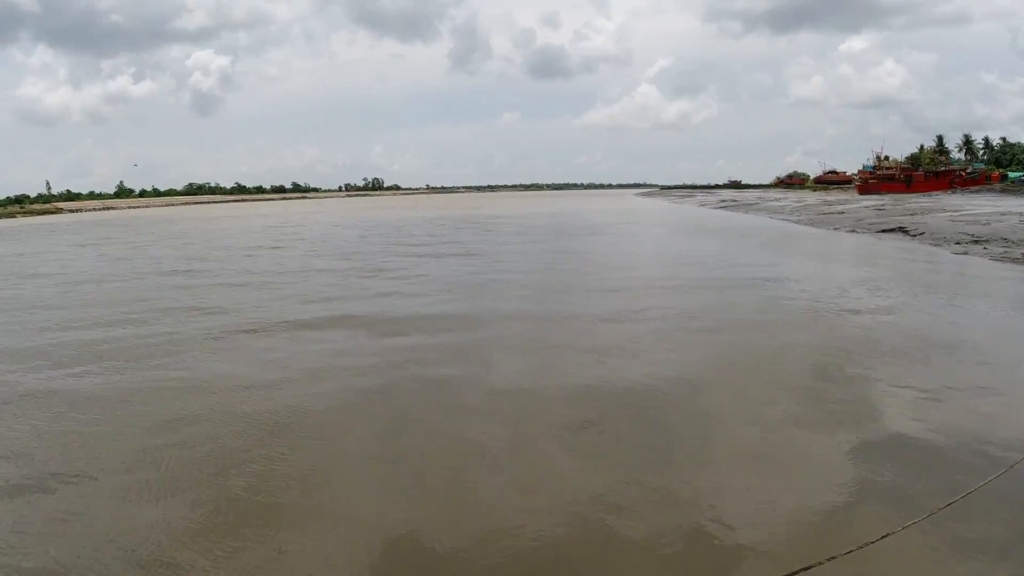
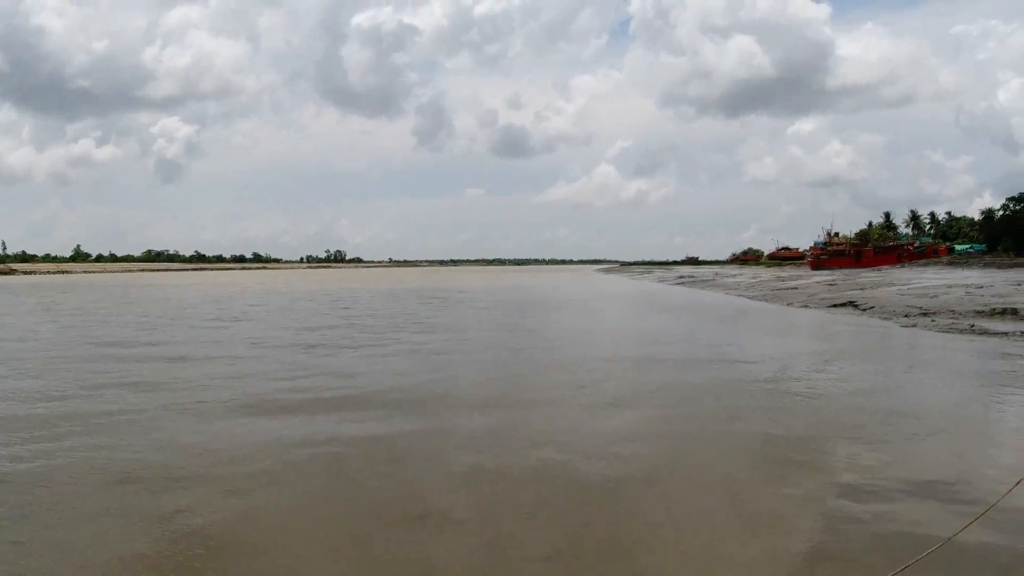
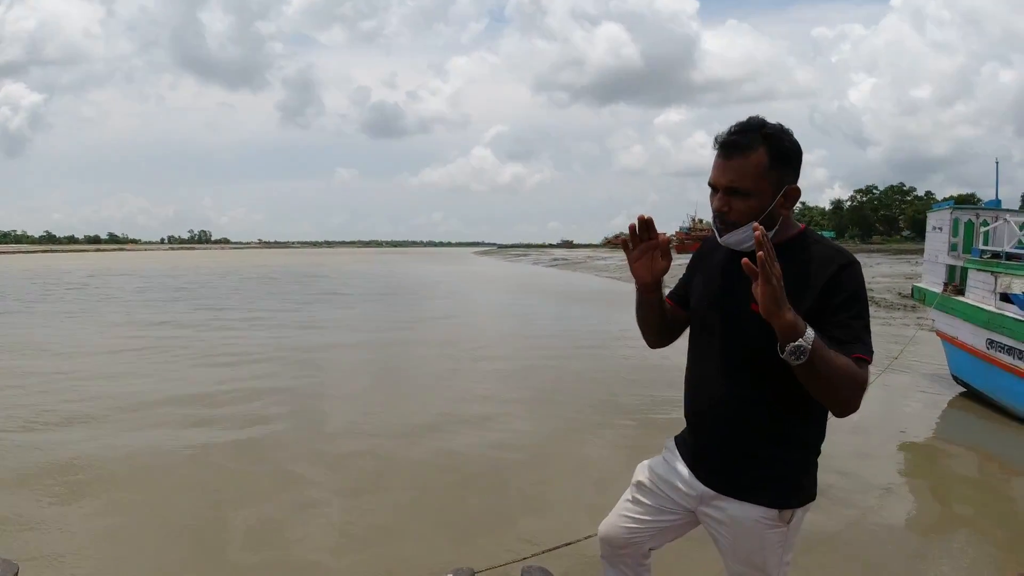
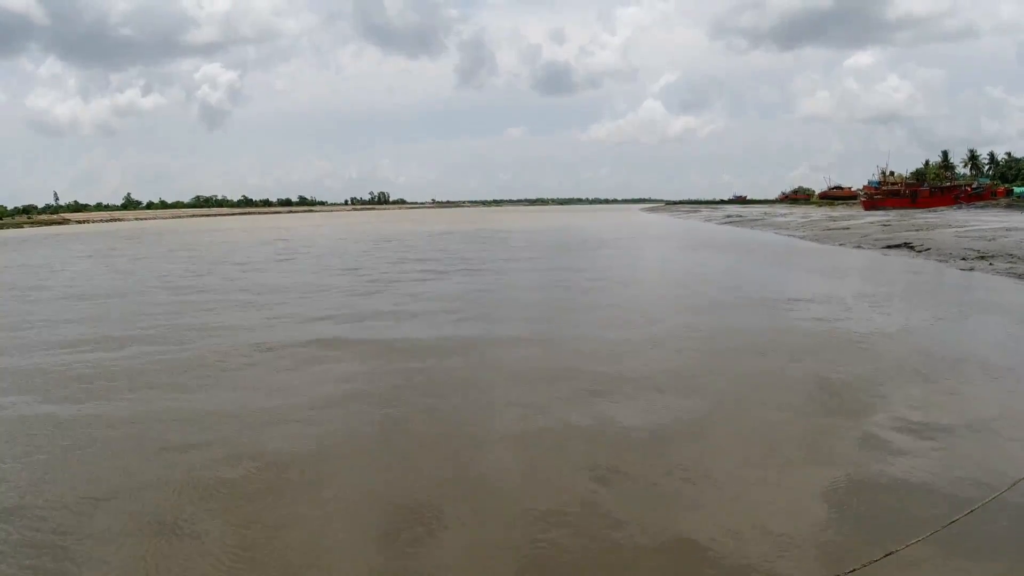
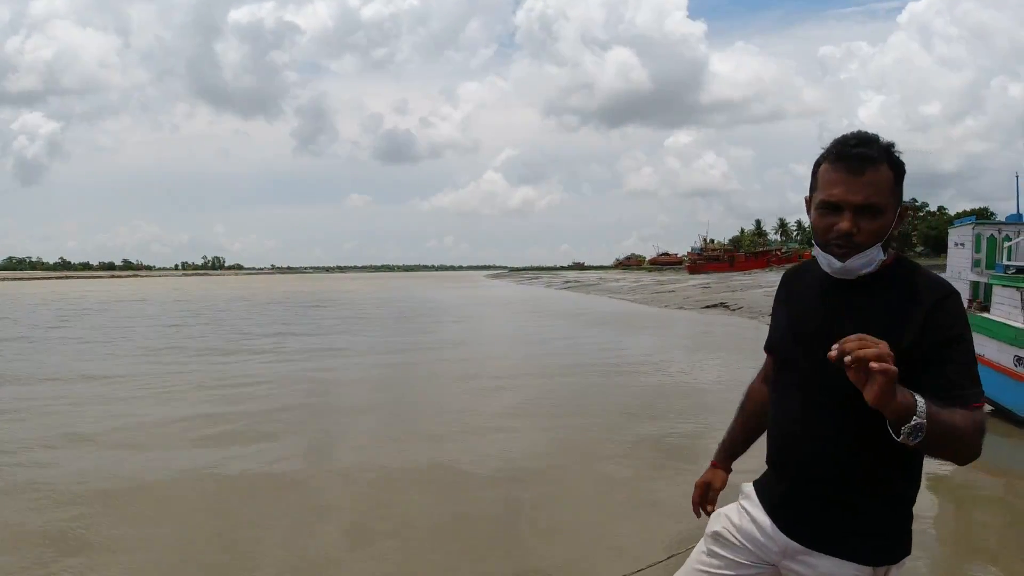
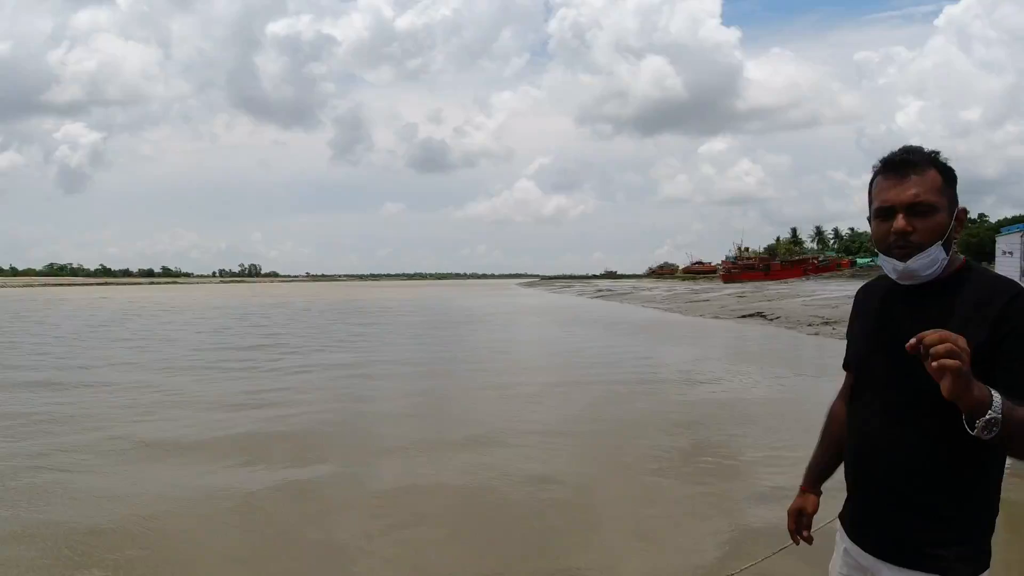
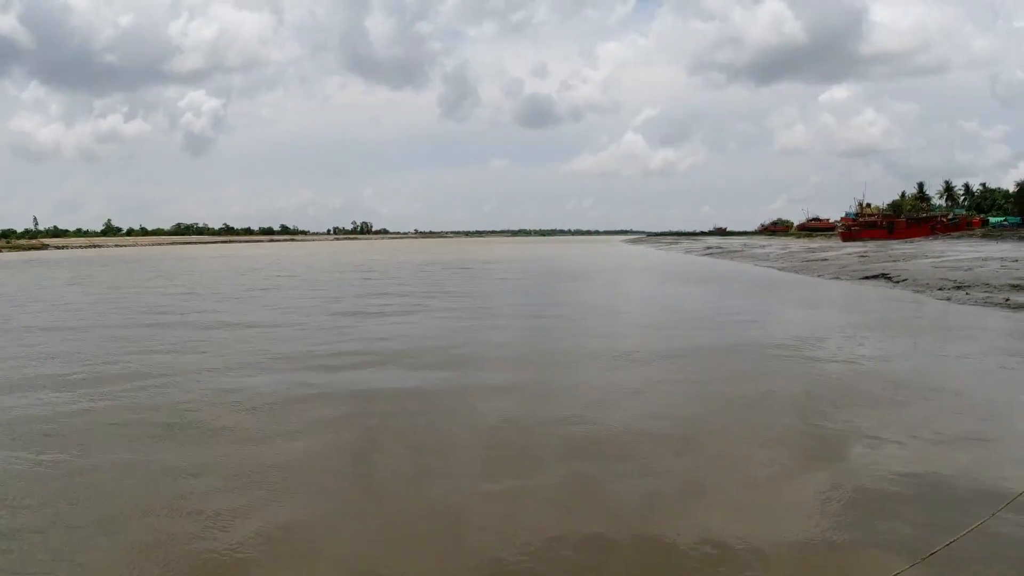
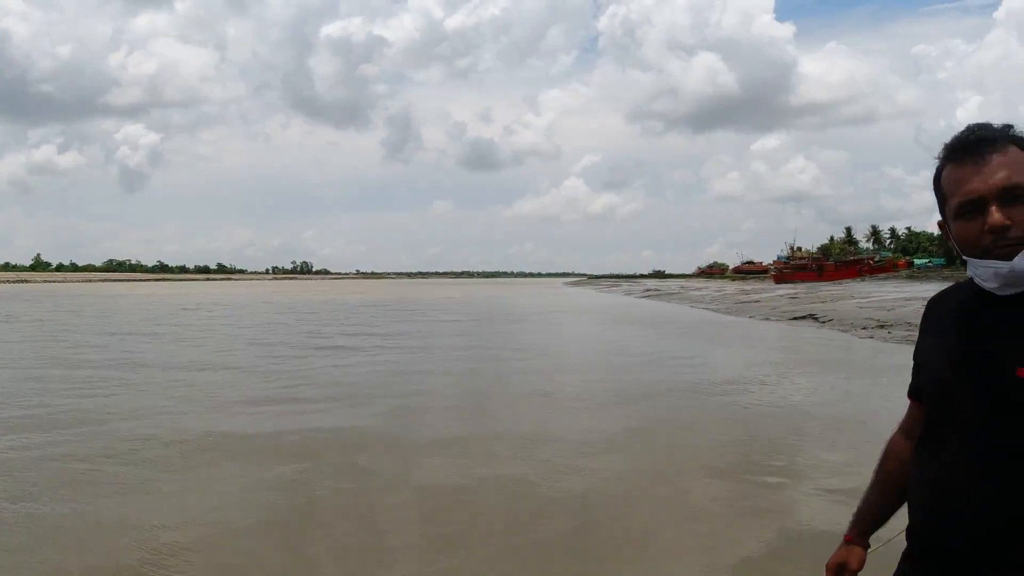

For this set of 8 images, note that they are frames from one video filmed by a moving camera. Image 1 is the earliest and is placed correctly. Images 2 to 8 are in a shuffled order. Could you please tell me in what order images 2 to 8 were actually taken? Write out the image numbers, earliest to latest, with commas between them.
4, 7, 2, 8, 6, 5, 3
